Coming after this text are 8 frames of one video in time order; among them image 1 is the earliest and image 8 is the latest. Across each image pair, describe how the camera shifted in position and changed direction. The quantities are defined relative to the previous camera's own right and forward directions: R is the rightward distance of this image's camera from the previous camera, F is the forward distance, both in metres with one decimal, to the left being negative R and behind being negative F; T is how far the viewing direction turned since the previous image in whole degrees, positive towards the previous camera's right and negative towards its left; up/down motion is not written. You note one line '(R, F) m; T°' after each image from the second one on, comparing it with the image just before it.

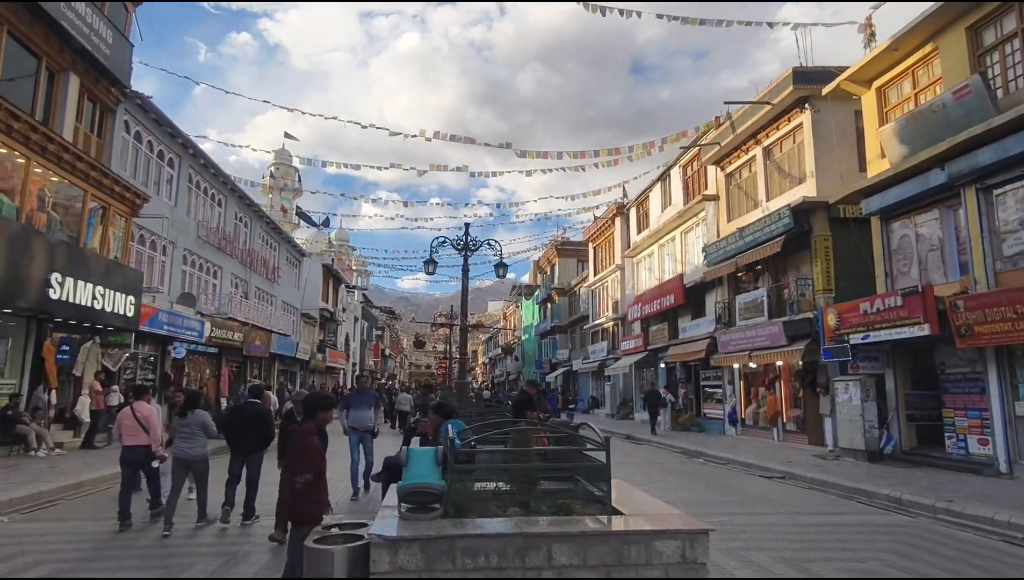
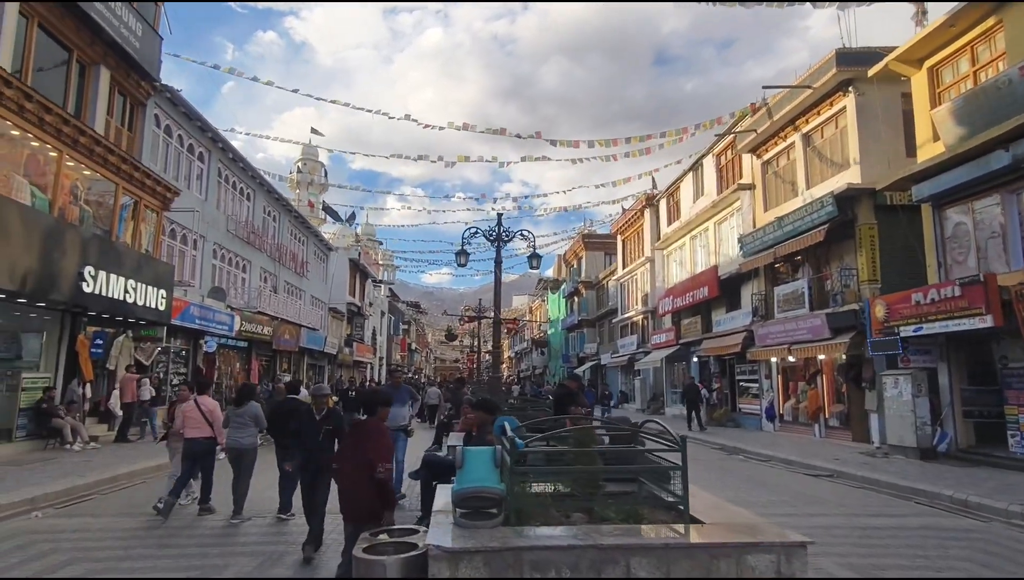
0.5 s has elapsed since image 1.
(-0.2, +0.4) m; -2°
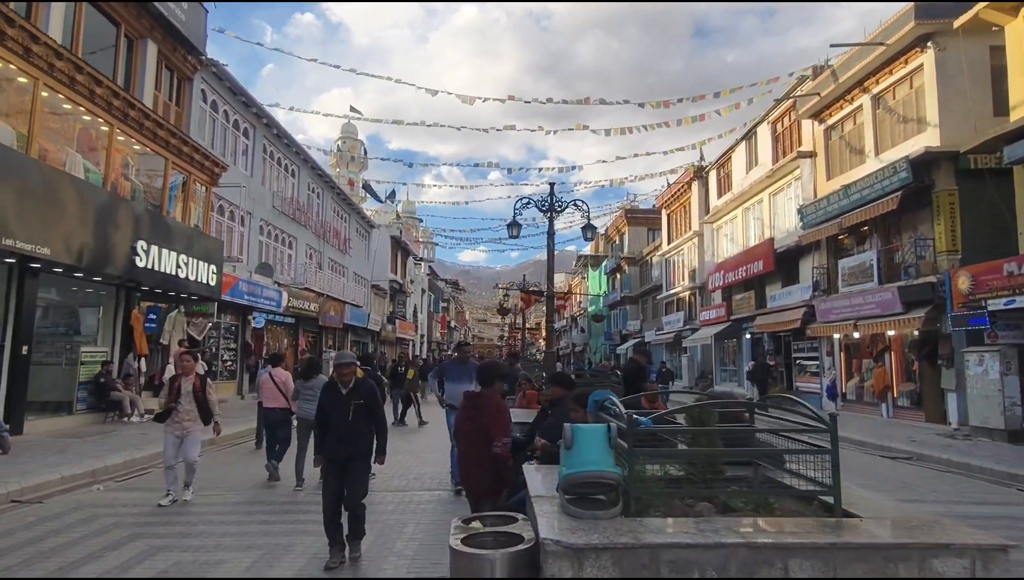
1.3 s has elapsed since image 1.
(-0.4, +0.5) m; -3°
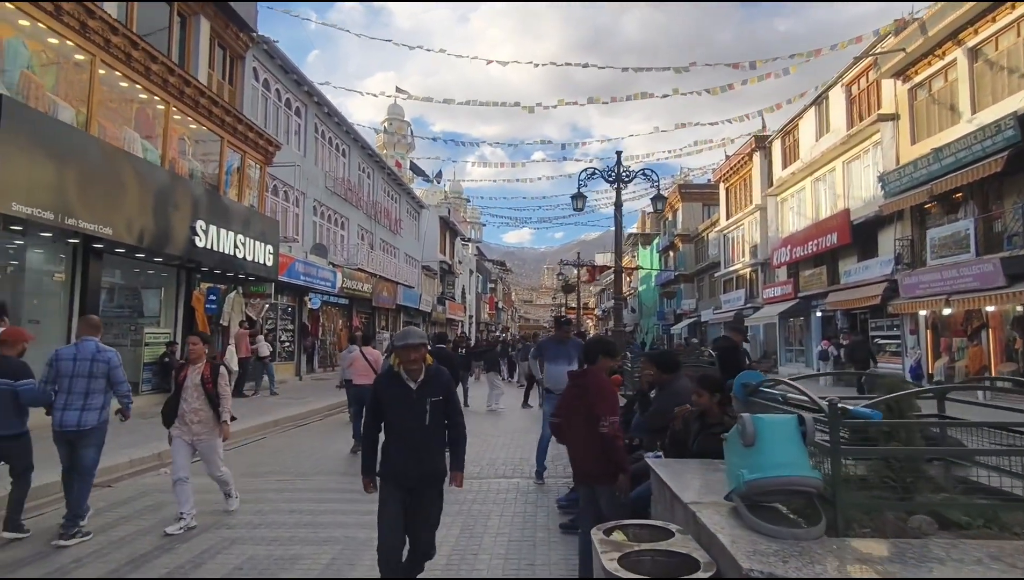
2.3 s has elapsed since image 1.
(-0.4, +0.7) m; -4°
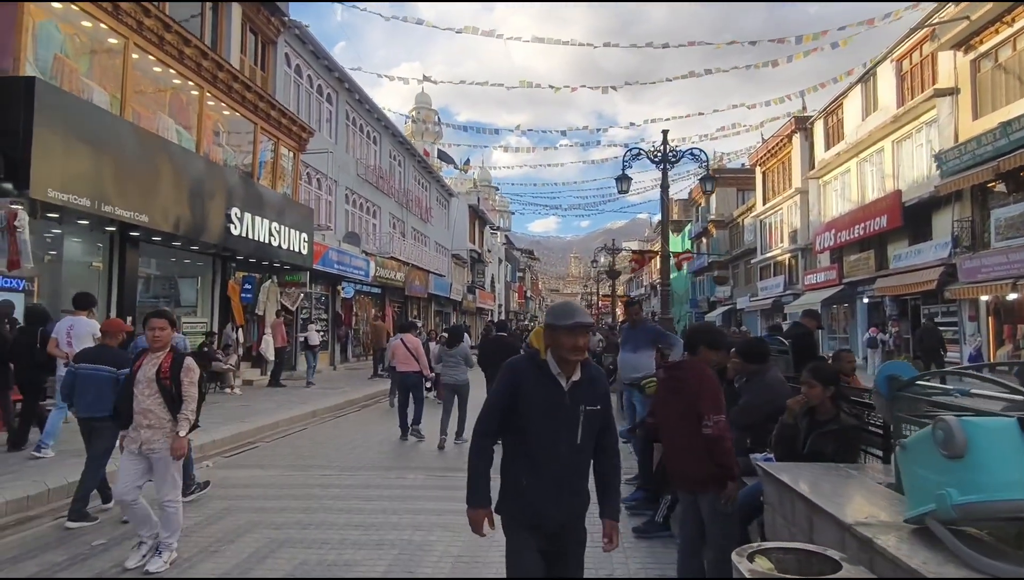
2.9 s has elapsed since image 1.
(-0.3, +0.5) m; -2°
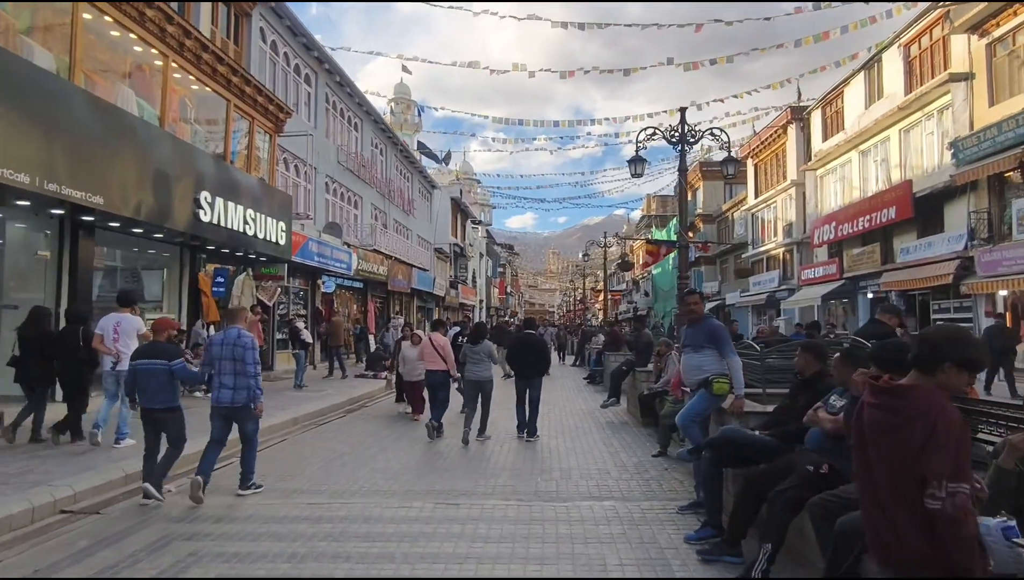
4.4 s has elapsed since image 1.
(-0.5, +1.3) m; +2°
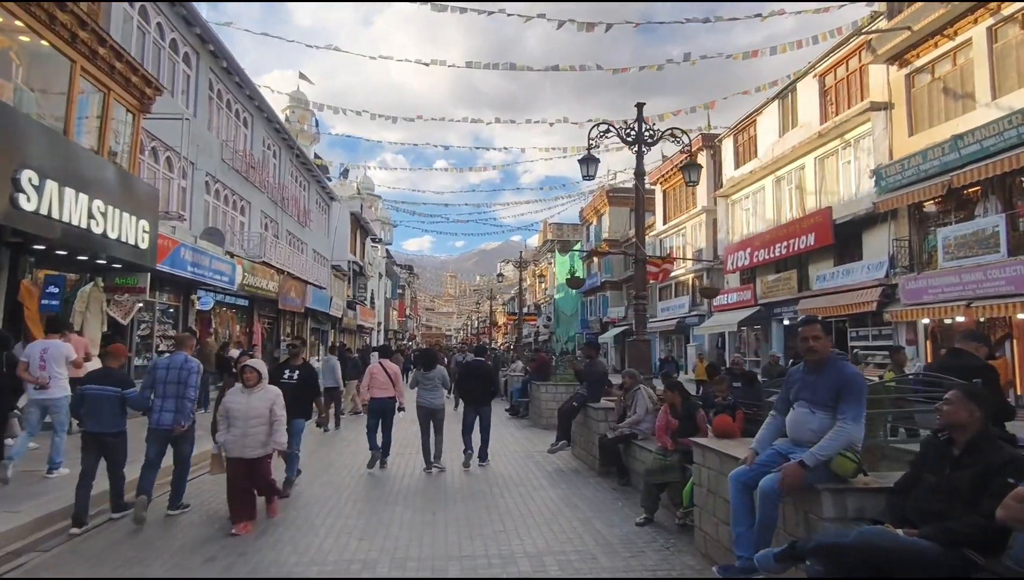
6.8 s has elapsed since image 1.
(-0.5, +2.1) m; +9°
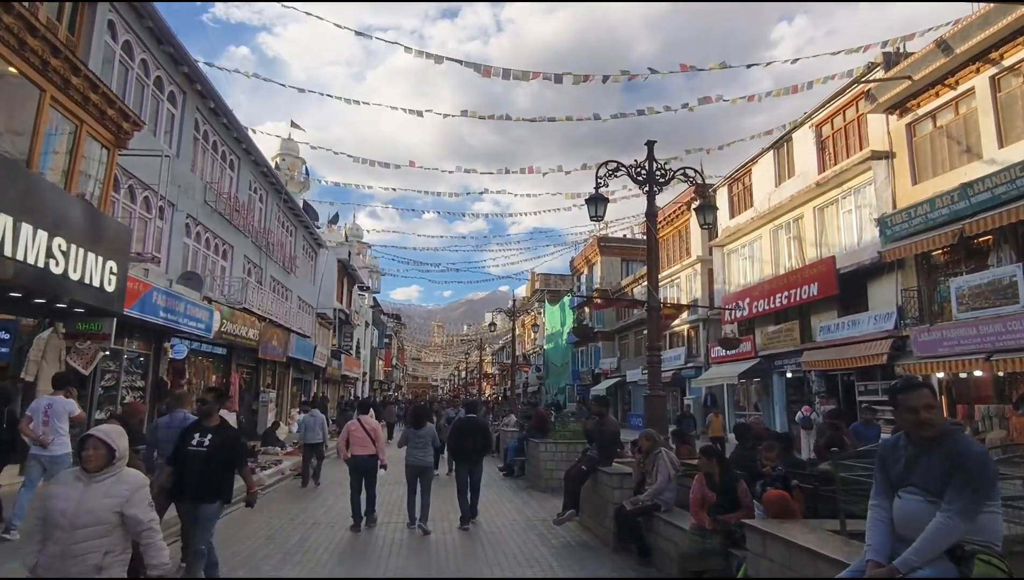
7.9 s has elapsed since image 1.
(-0.2, +0.9) m; +1°
